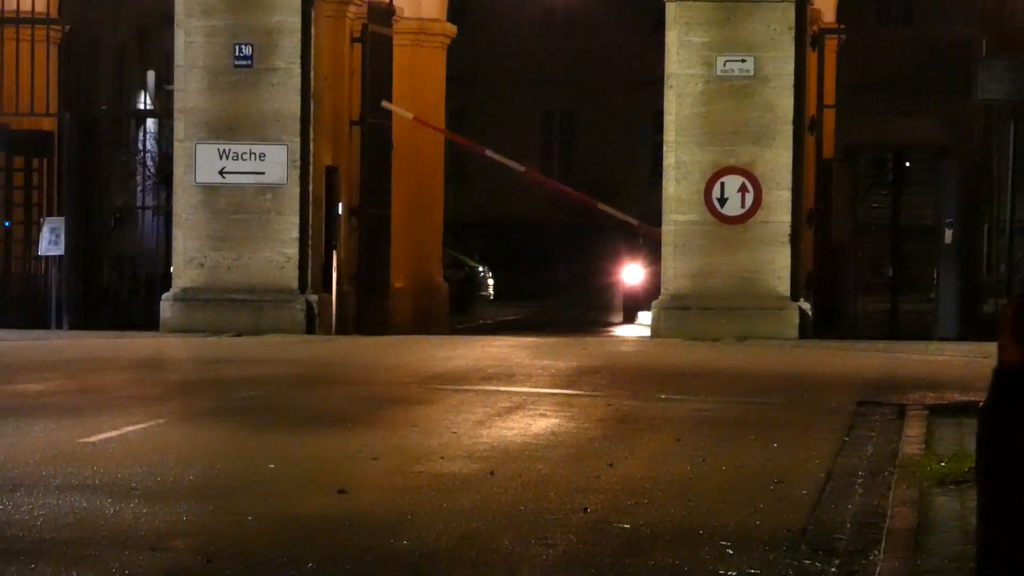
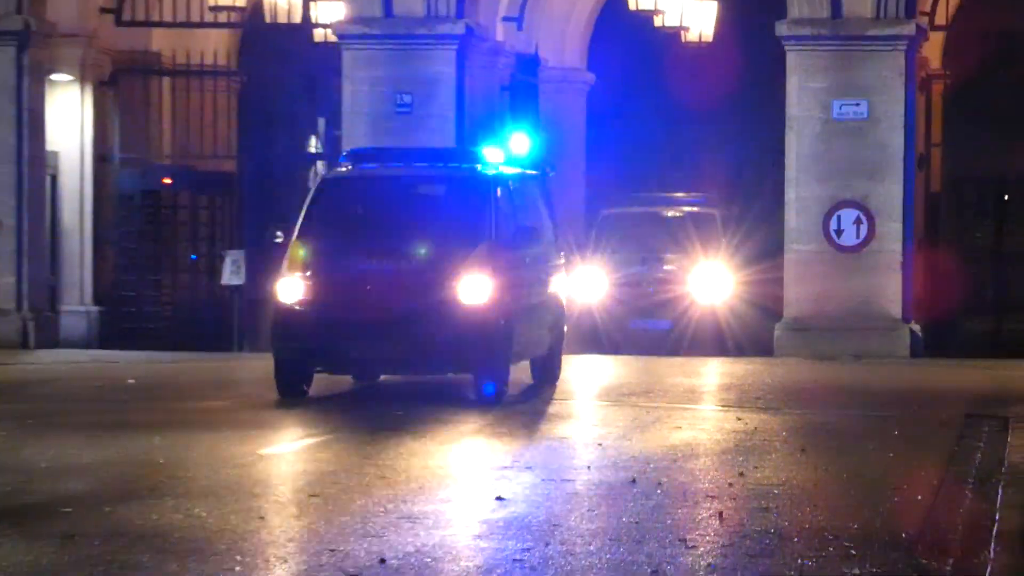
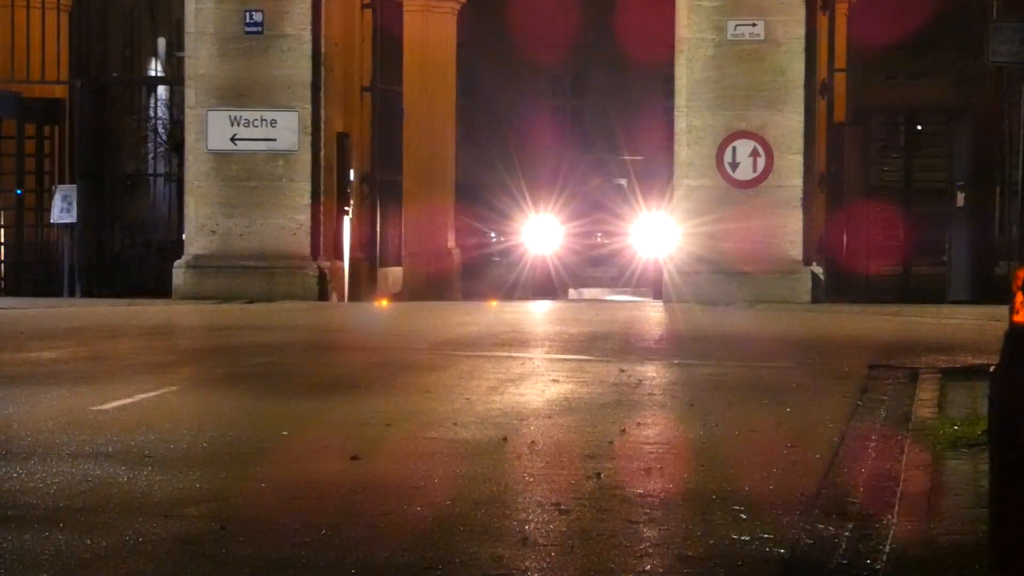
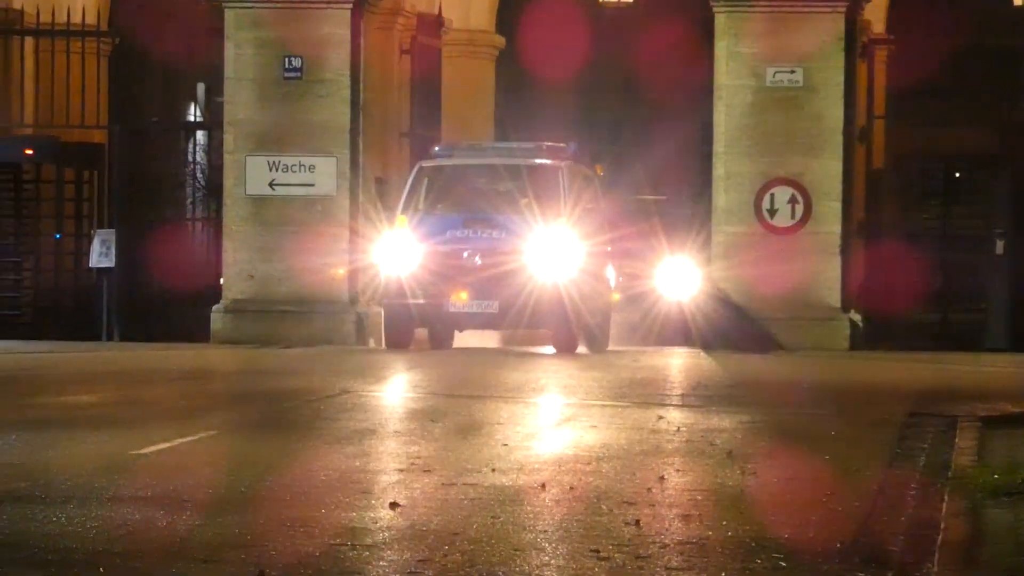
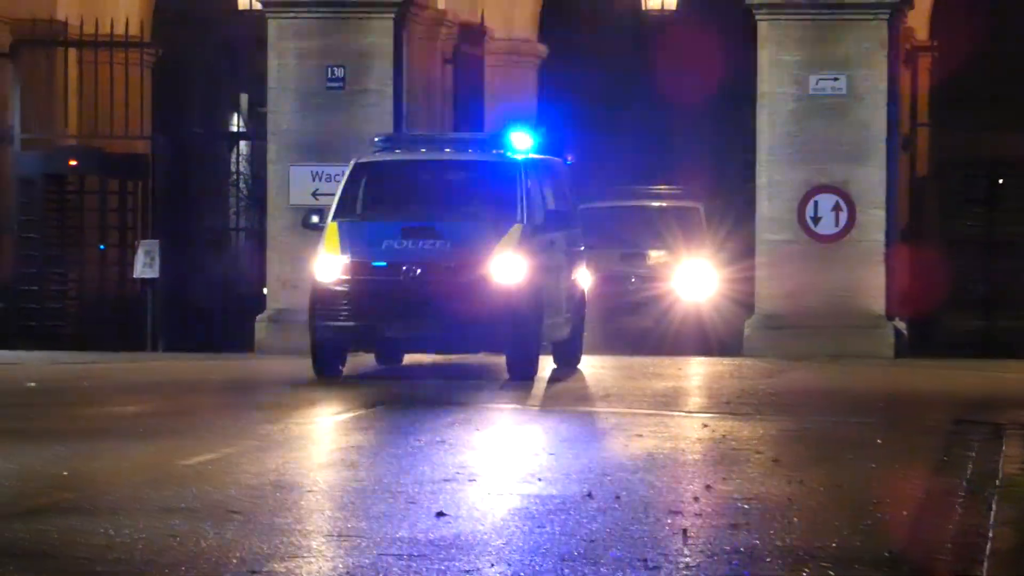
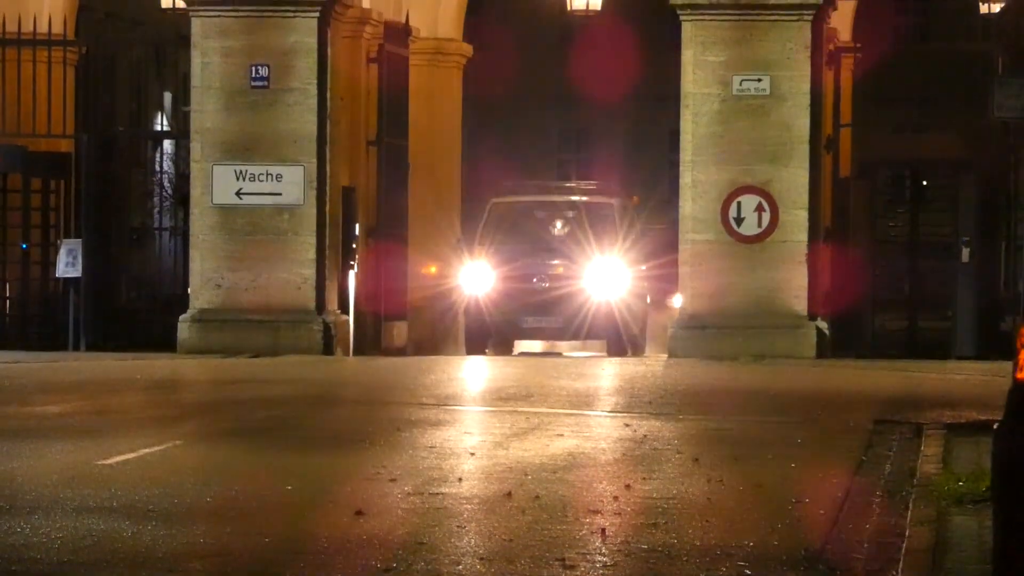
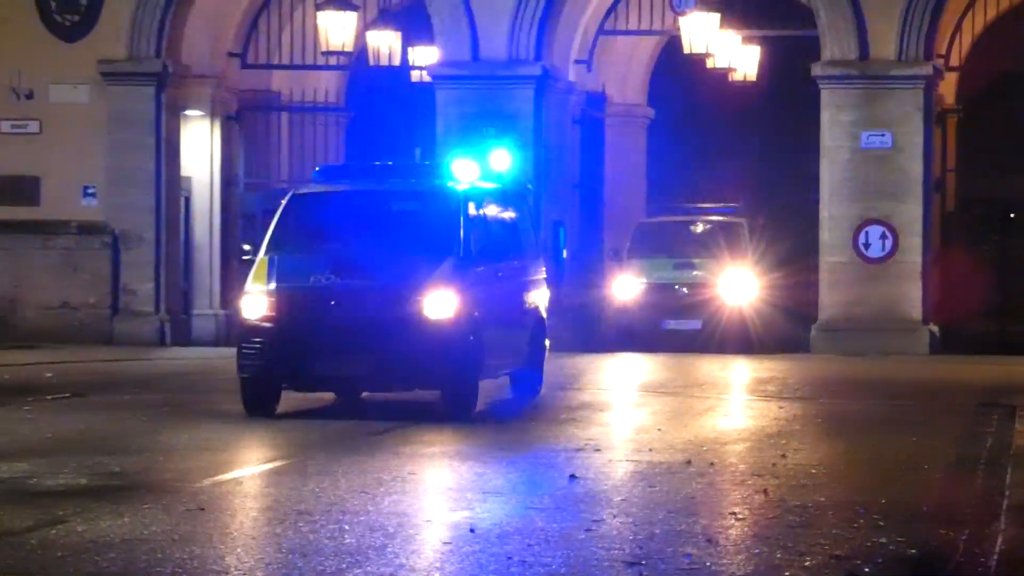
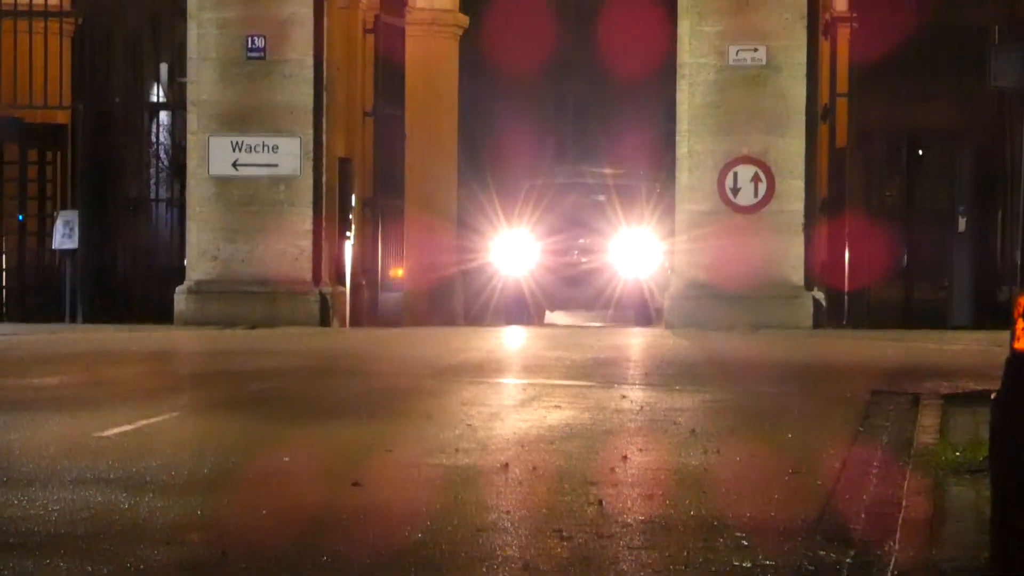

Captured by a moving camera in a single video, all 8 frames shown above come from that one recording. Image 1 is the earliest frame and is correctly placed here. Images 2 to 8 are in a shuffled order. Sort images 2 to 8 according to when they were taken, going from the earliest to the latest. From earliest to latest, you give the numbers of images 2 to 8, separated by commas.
3, 8, 6, 4, 5, 2, 7
